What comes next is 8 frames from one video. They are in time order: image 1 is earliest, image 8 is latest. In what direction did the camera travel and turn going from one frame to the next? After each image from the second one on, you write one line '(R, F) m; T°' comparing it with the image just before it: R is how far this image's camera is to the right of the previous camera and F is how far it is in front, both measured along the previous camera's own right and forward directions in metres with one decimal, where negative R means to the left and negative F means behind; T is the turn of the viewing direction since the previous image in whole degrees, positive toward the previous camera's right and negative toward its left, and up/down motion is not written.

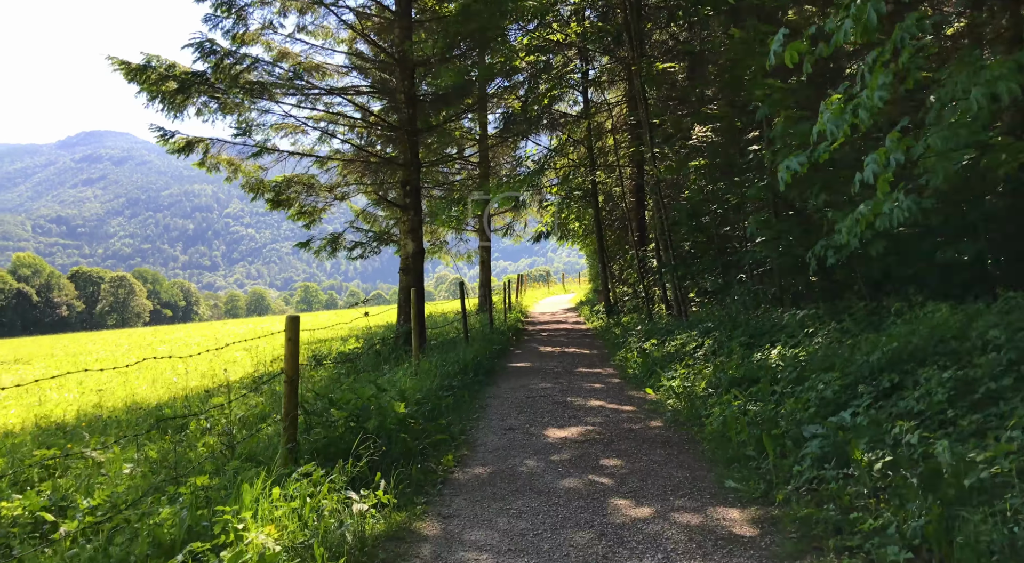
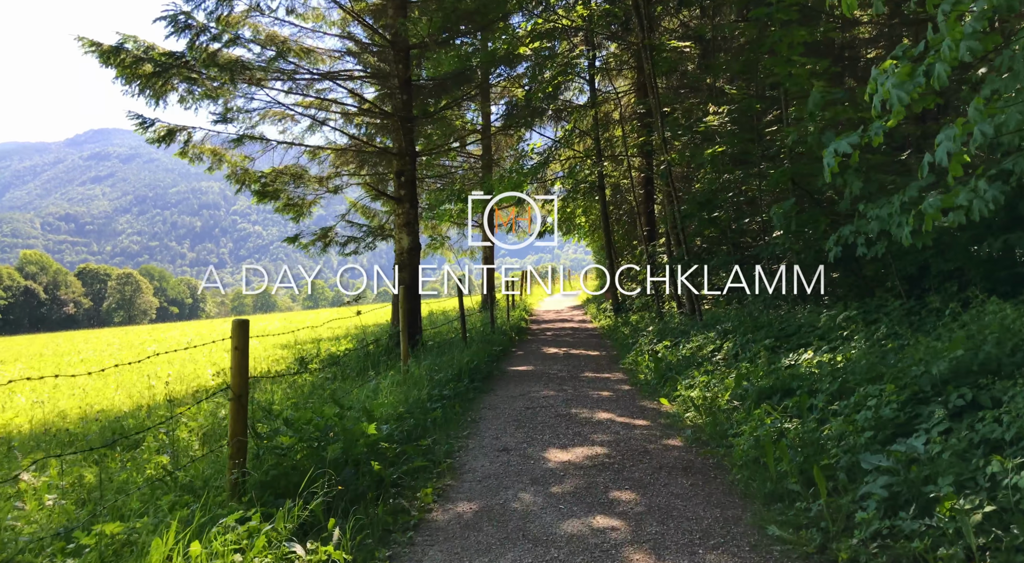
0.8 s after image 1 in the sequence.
(+0.1, +0.8) m; -1°
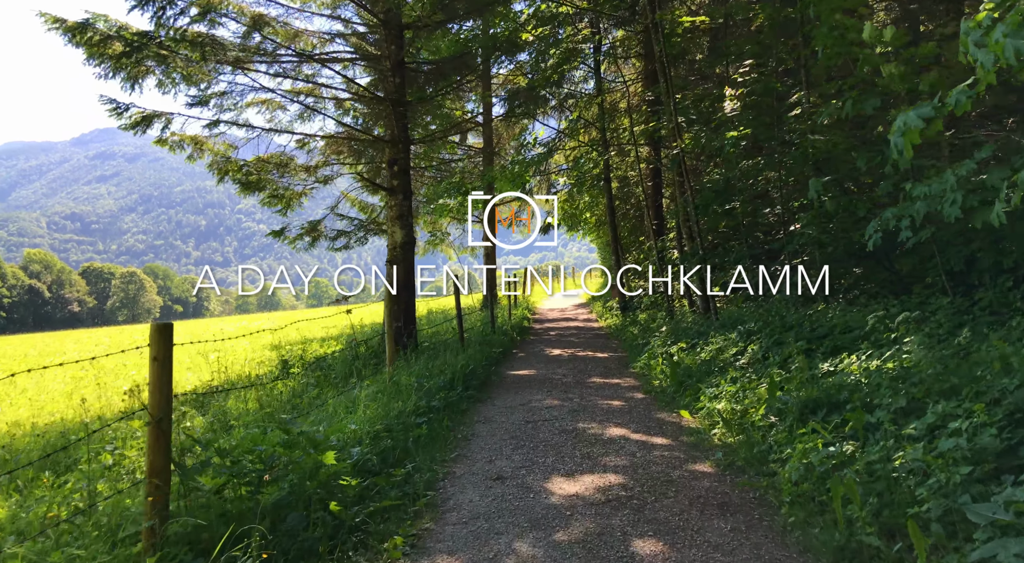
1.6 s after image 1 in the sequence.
(0.0, +0.8) m; 0°
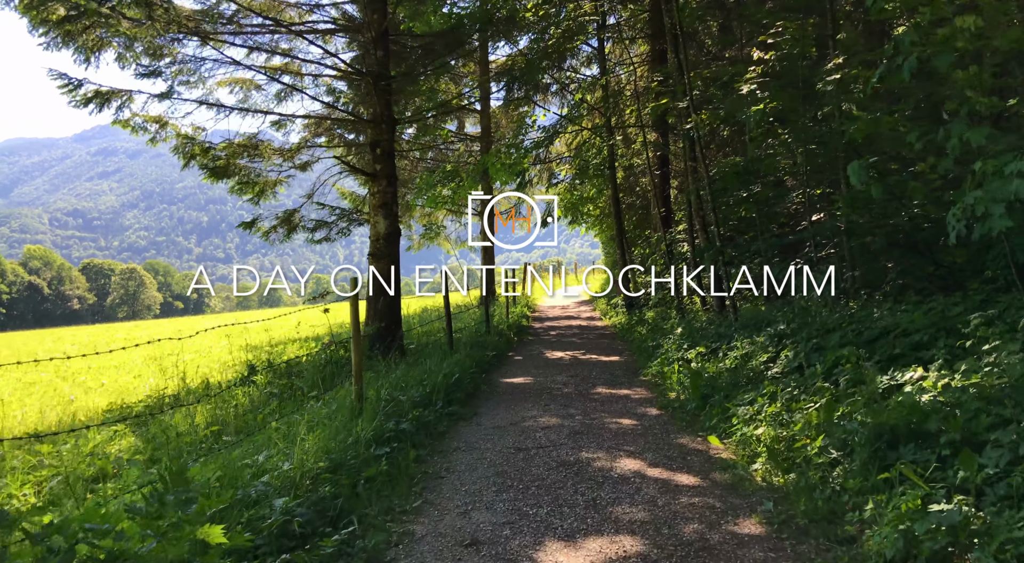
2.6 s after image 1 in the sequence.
(+0.1, +1.0) m; 0°
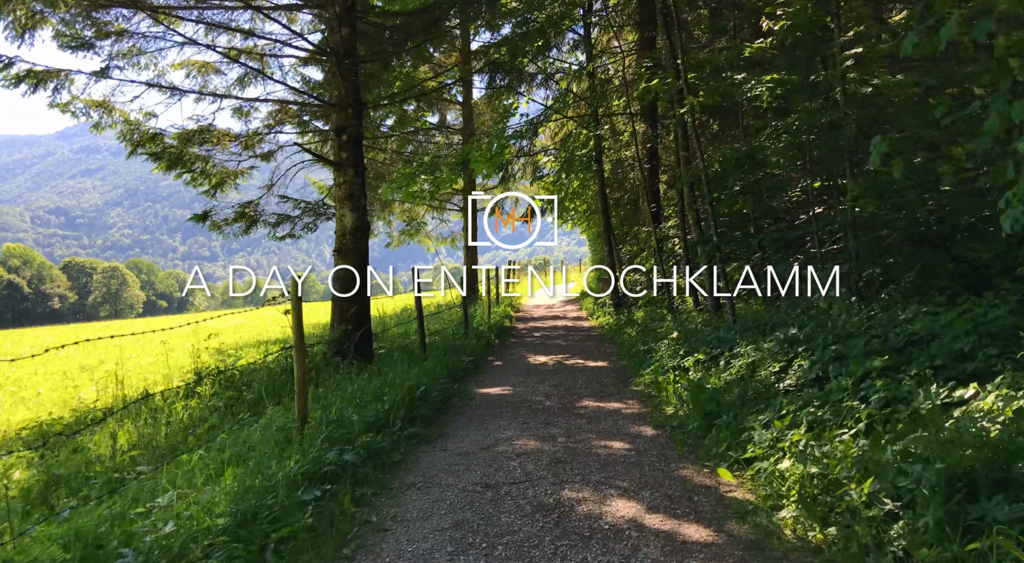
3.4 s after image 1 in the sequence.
(+0.1, +0.8) m; +1°
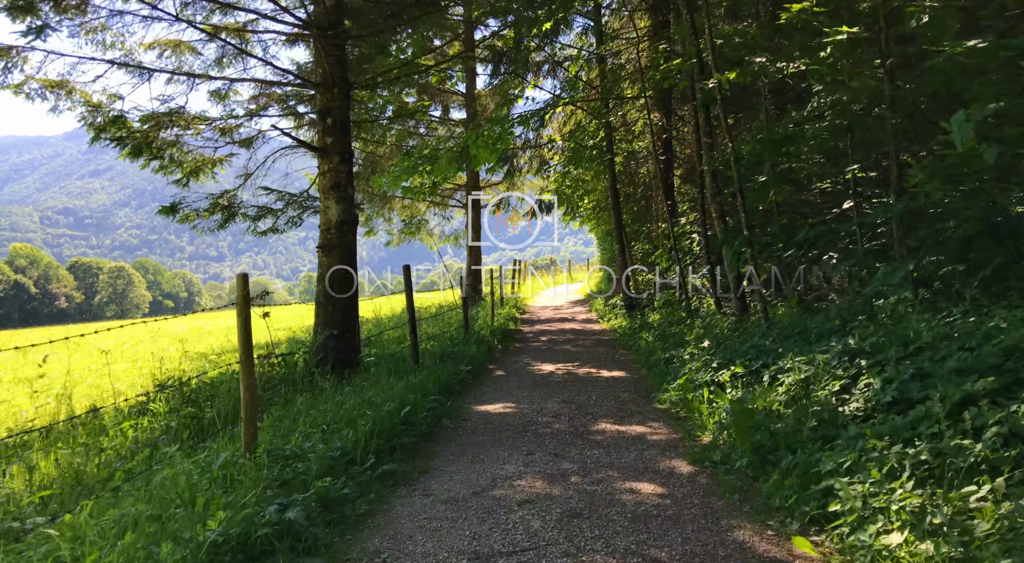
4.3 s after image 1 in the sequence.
(0.0, +0.9) m; -1°
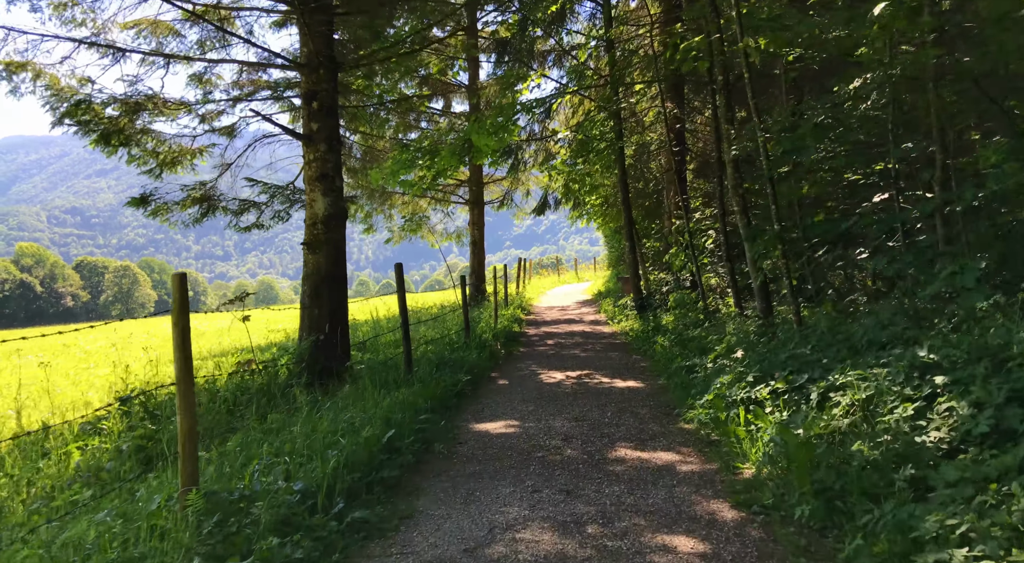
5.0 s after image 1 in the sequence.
(0.0, +0.7) m; 0°
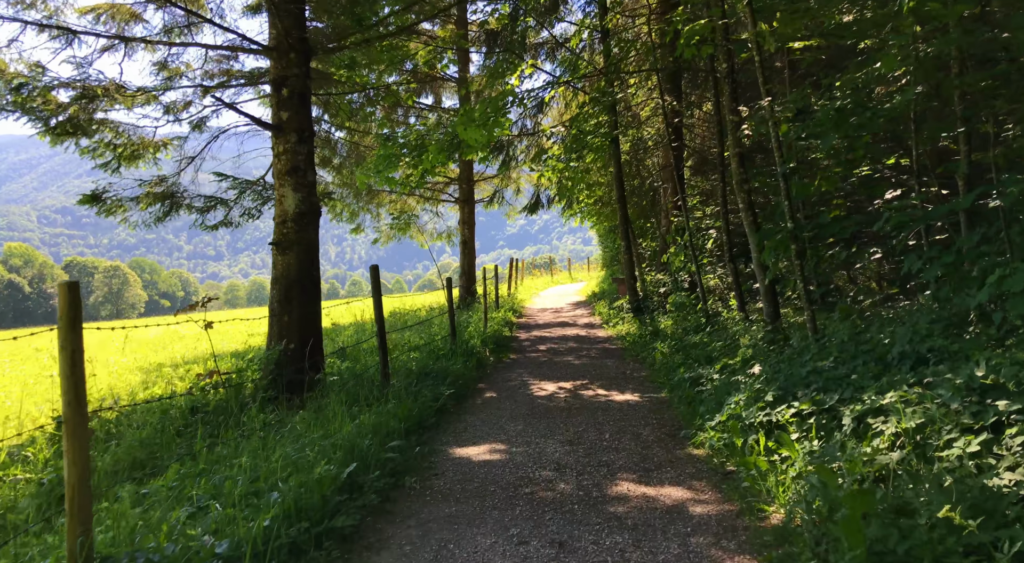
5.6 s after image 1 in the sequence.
(+0.1, +0.6) m; +1°
